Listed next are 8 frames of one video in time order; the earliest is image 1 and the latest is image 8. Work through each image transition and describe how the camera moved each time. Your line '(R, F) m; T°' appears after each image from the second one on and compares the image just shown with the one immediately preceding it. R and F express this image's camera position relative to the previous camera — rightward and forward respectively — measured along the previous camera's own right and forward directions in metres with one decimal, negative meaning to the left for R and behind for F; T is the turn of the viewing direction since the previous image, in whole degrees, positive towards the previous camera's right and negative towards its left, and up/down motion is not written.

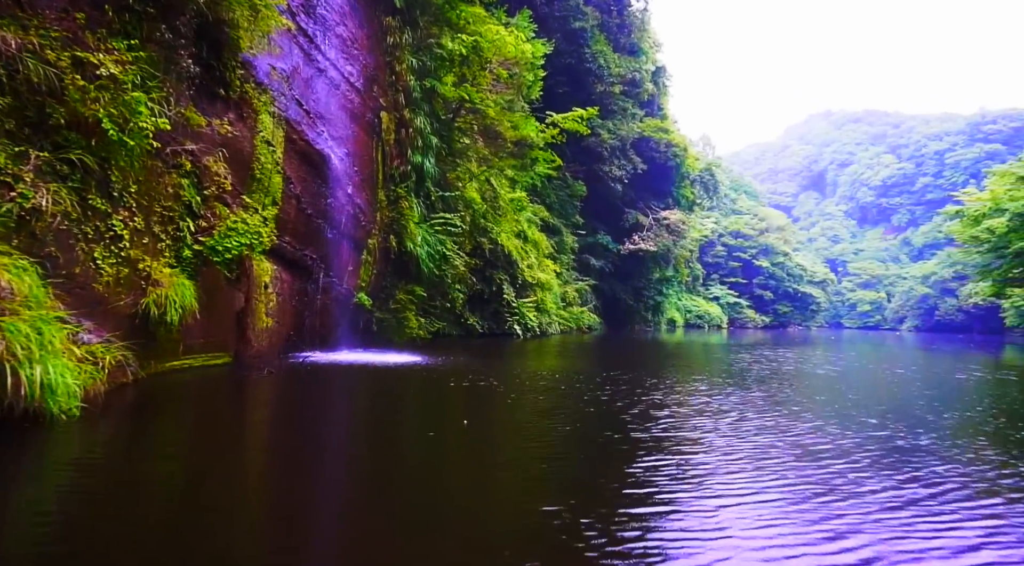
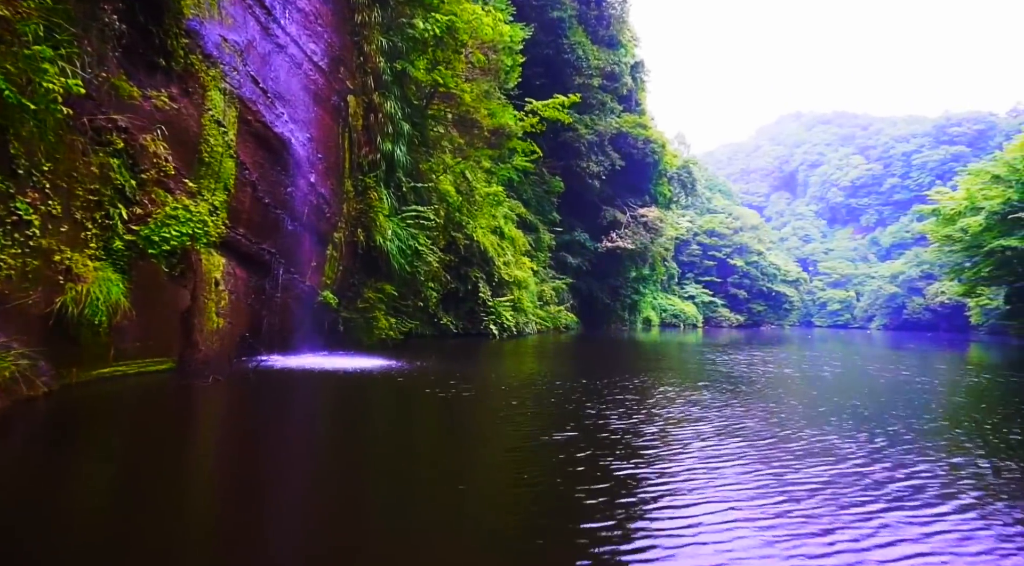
(-0.1, +0.8) m; +2°
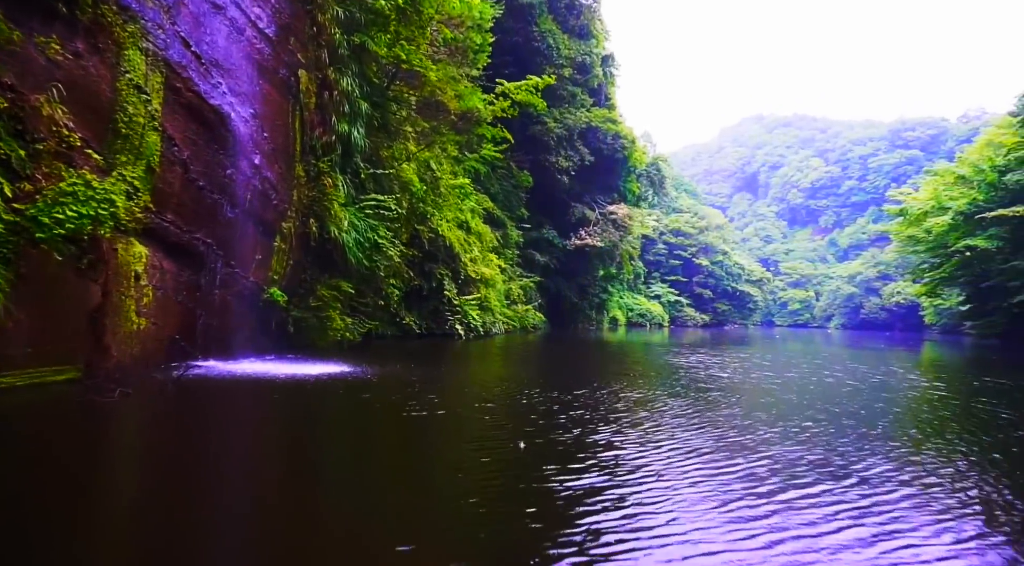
(-0.1, +1.0) m; +3°
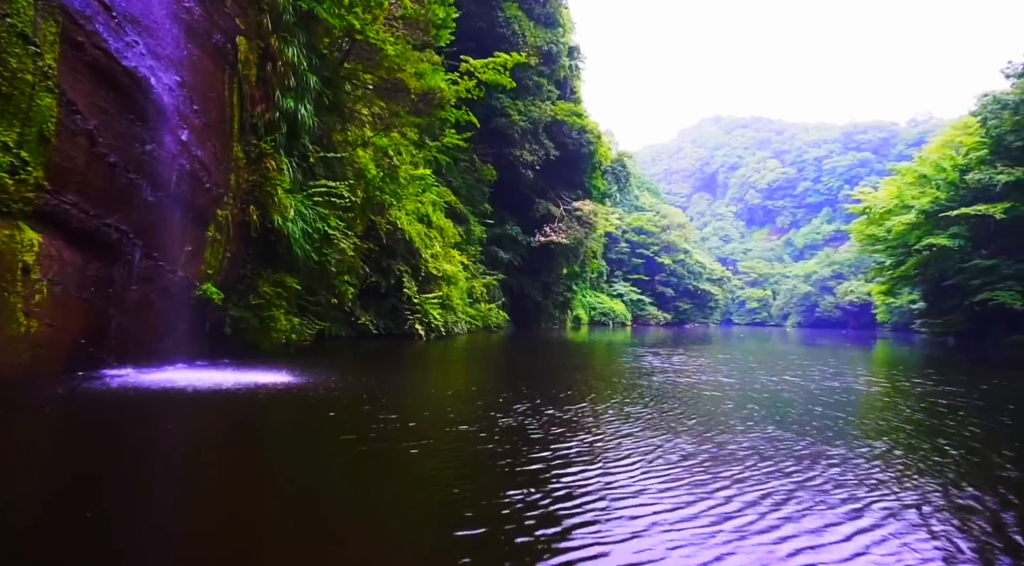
(-0.1, +1.0) m; +3°
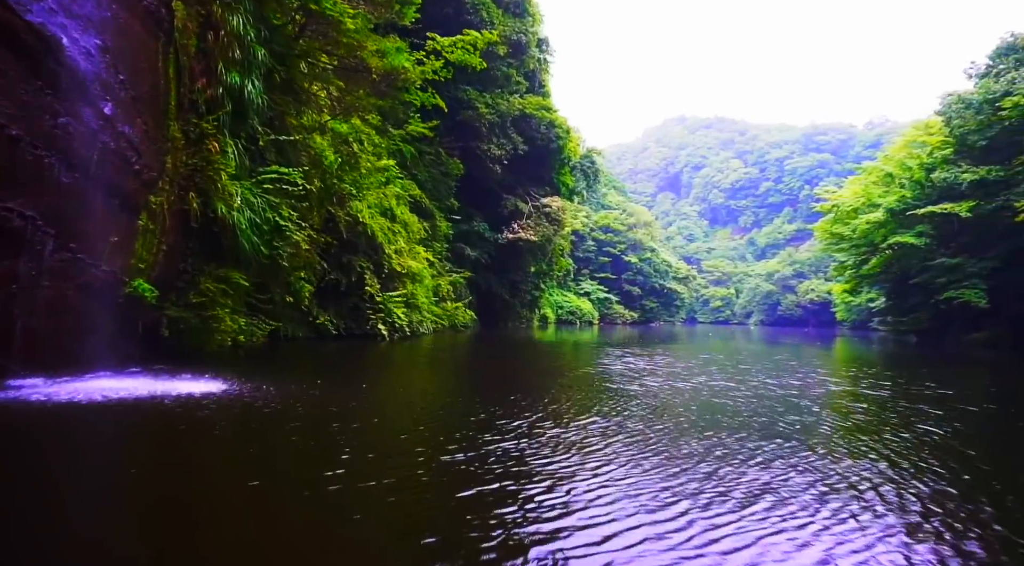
(-0.1, +0.8) m; +3°
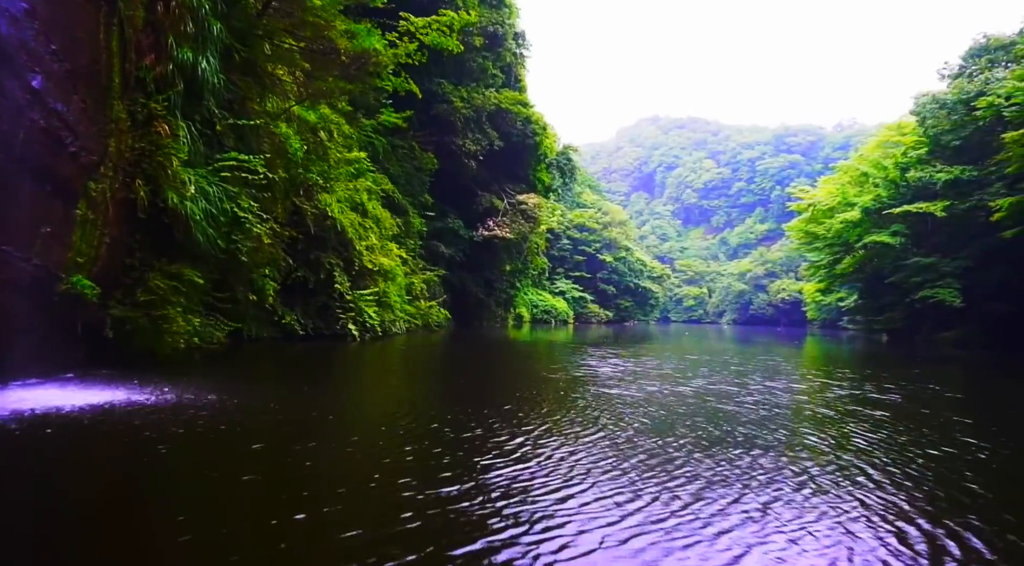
(-0.1, +0.6) m; +2°
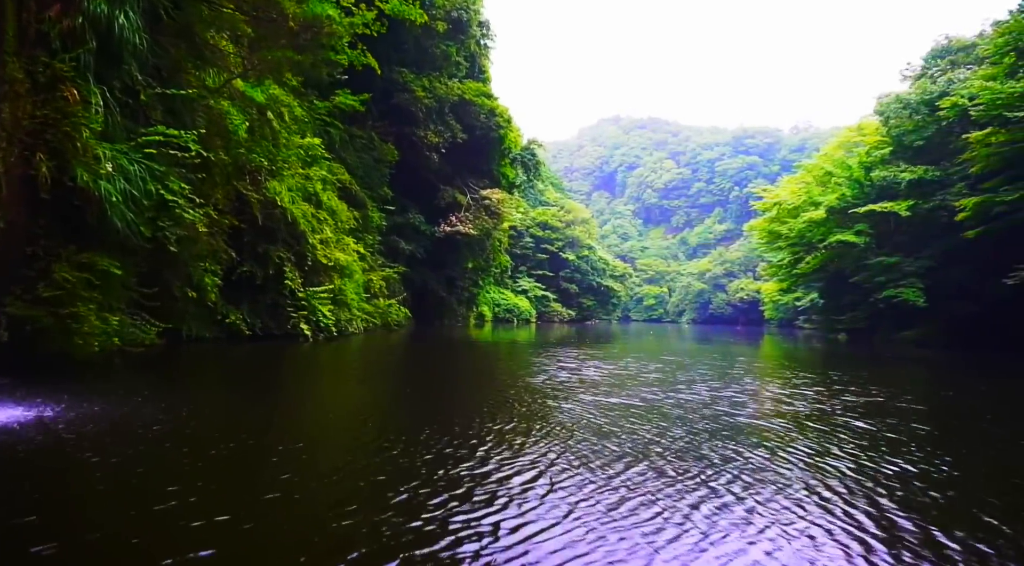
(-0.1, +0.9) m; +3°
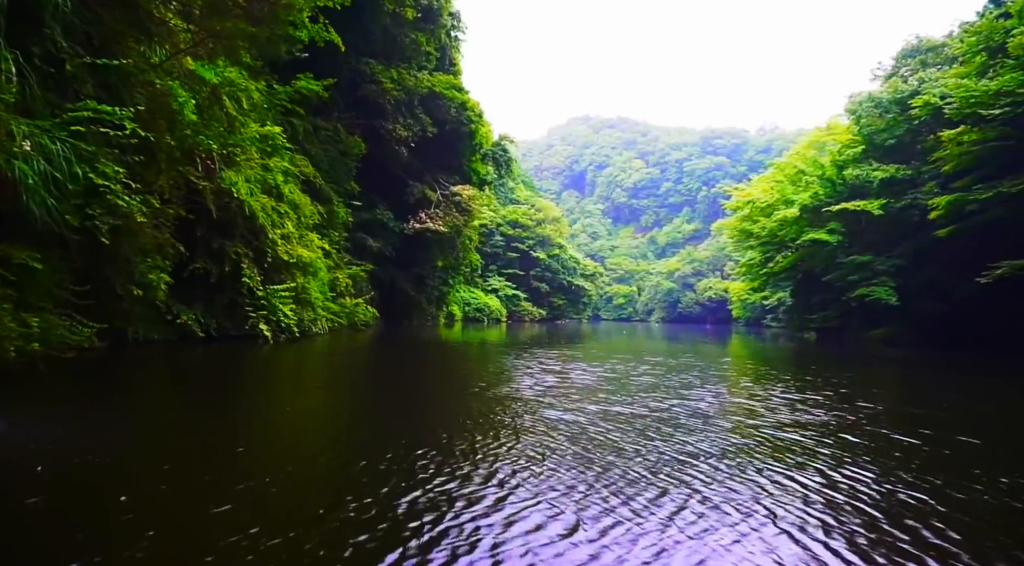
(-0.1, +0.7) m; +3°
